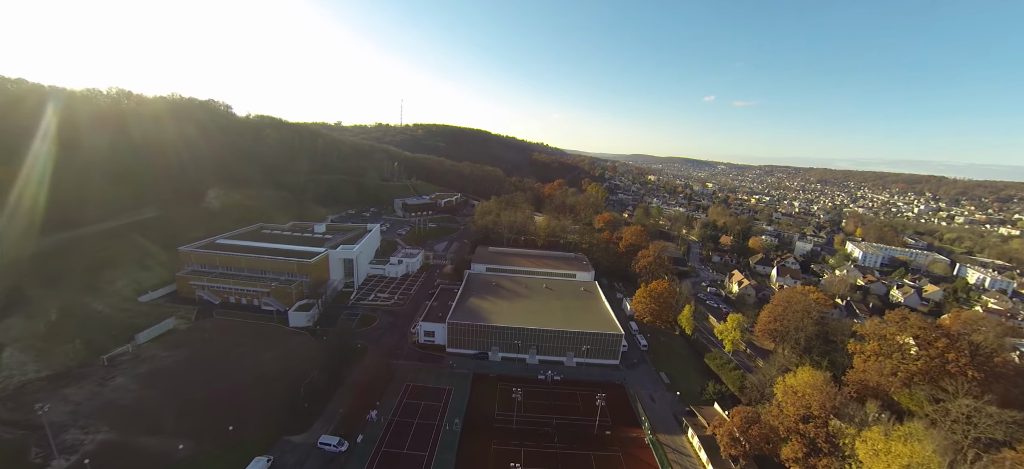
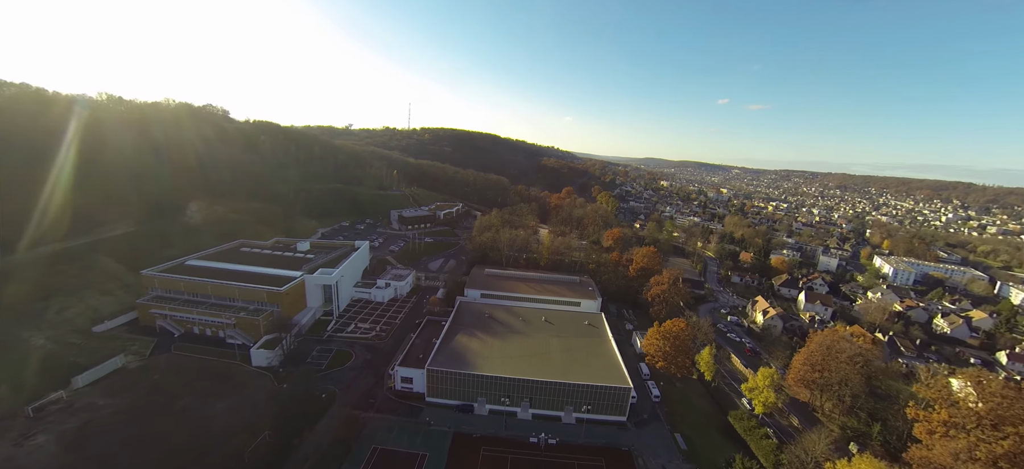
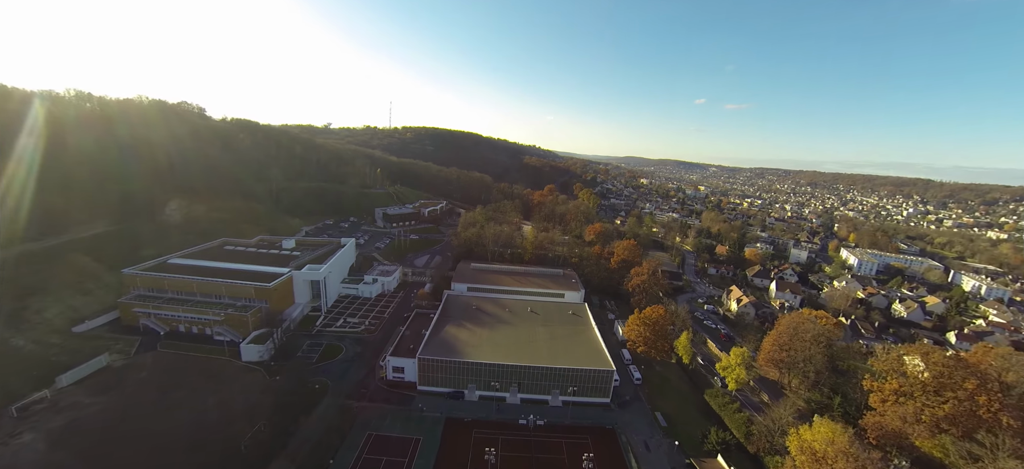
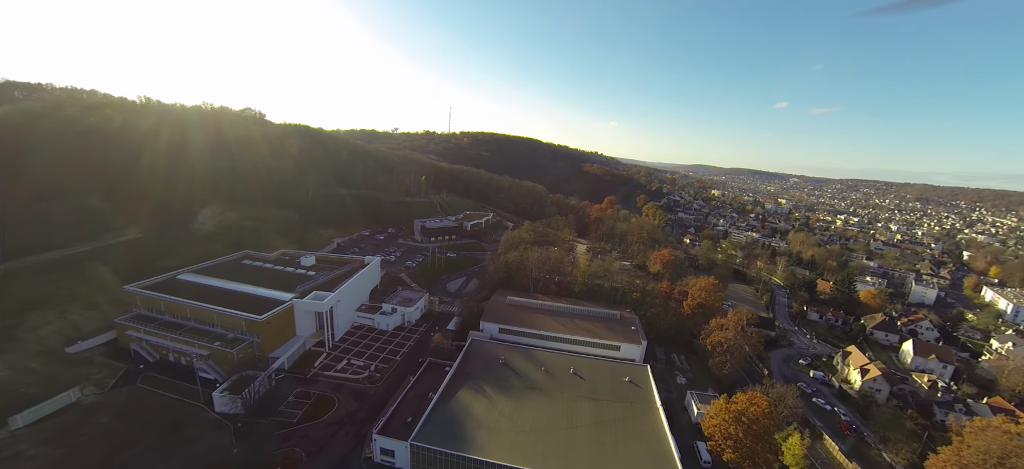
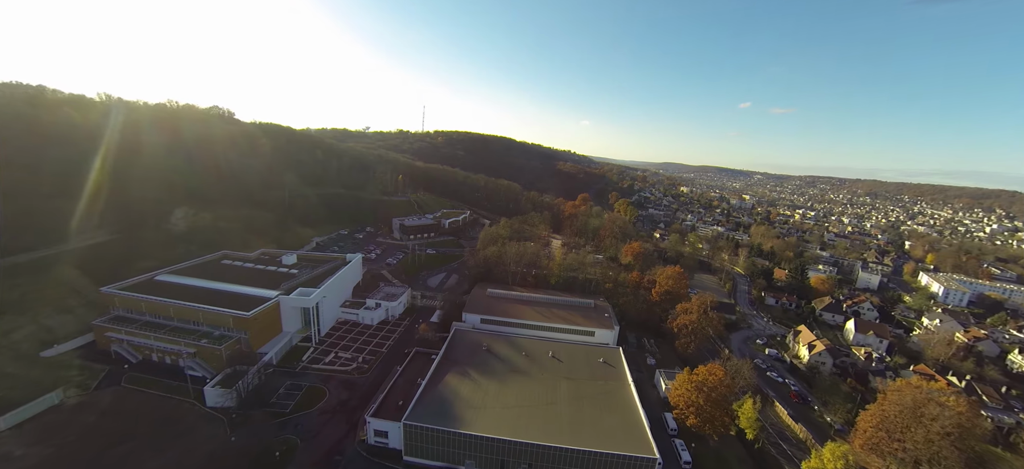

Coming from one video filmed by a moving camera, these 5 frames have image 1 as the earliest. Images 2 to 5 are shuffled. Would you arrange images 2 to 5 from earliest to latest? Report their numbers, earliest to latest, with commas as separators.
3, 2, 5, 4
